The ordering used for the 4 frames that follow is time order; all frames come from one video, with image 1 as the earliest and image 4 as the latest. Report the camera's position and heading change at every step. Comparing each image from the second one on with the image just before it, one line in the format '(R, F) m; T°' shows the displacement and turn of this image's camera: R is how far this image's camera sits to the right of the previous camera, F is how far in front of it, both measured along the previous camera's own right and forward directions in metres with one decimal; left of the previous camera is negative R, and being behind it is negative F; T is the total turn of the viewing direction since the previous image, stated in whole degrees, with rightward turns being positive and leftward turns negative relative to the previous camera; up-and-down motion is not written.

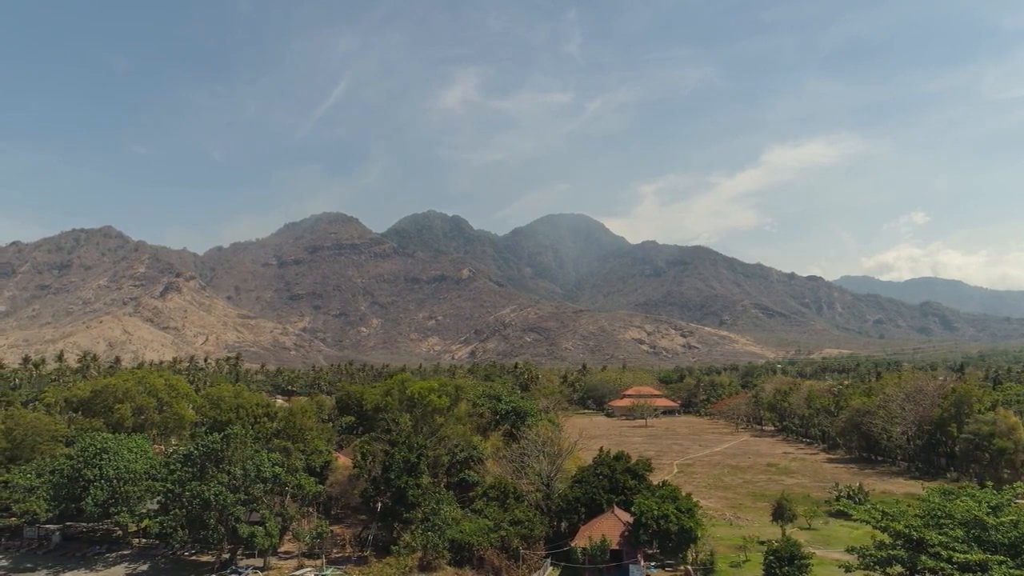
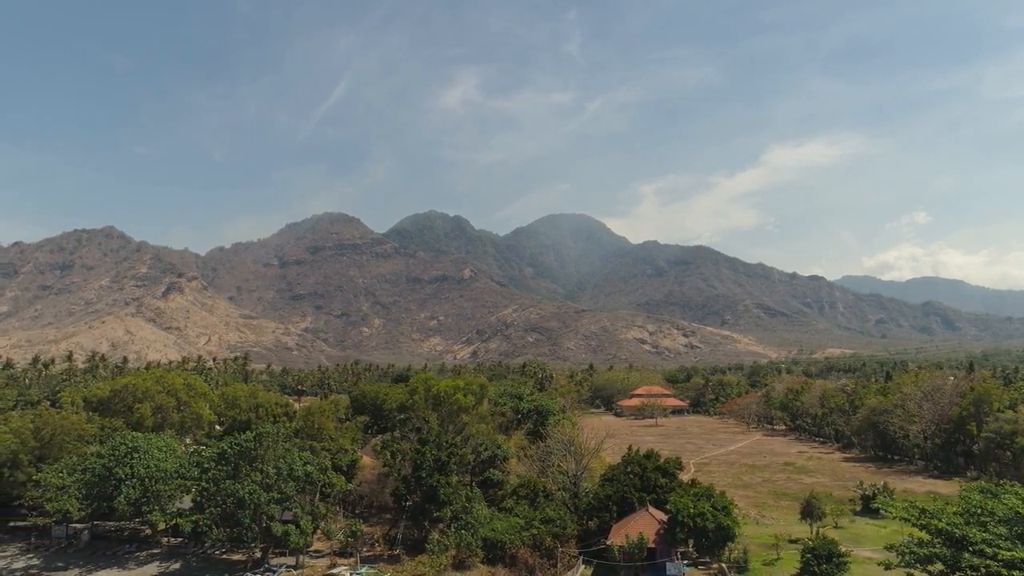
(-1.6, 0.0) m; 0°
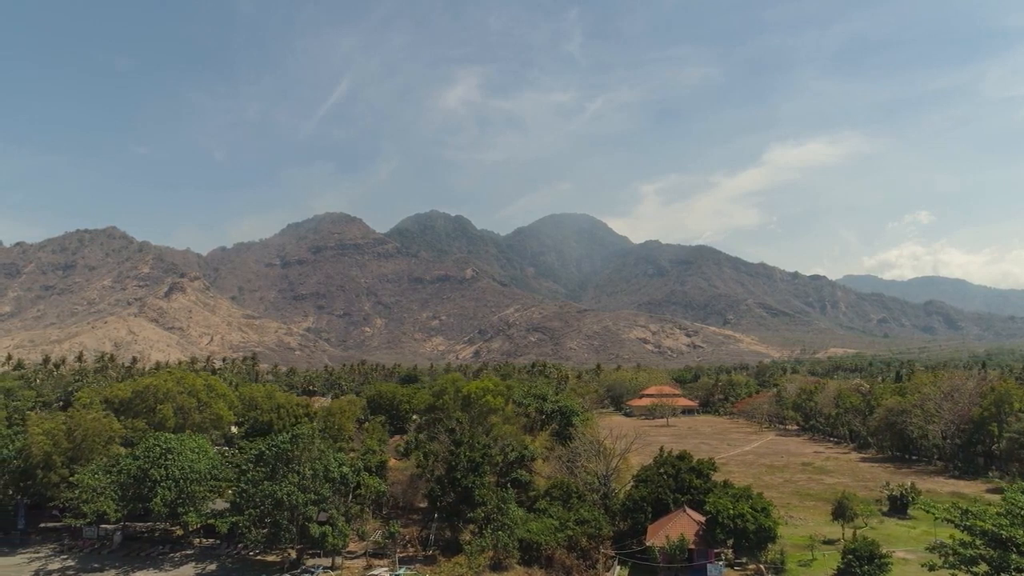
(-1.8, 0.0) m; 0°
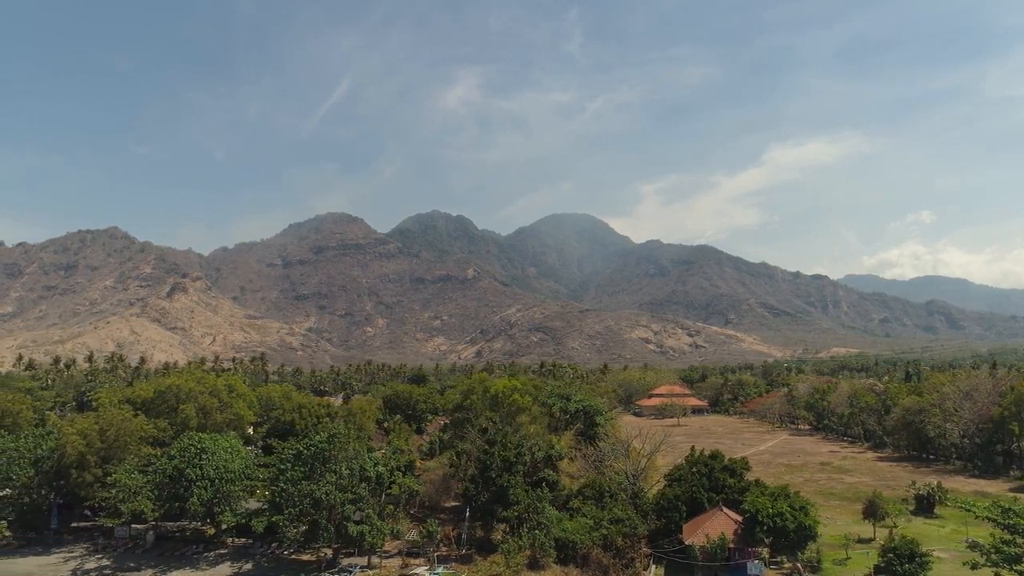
(-1.8, -0.1) m; 0°
